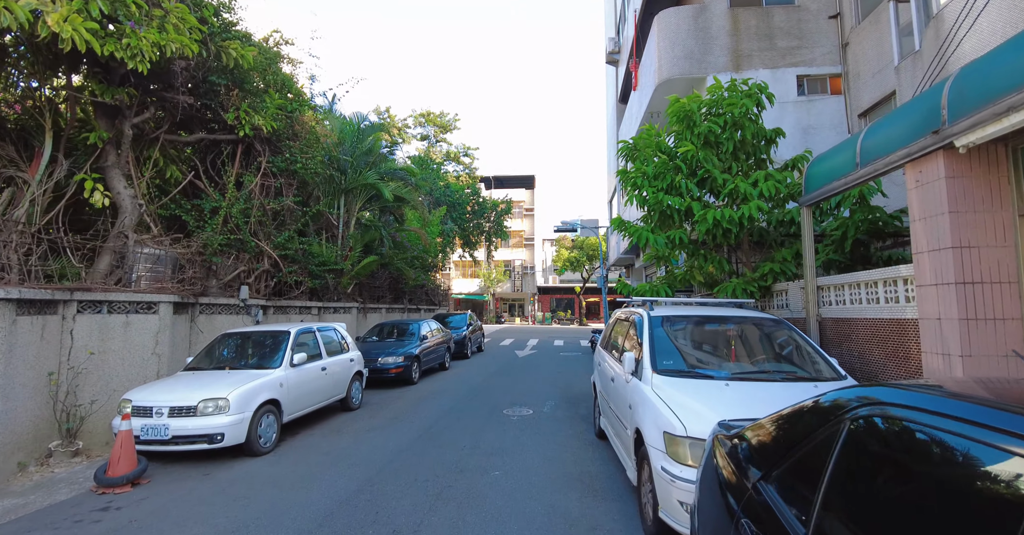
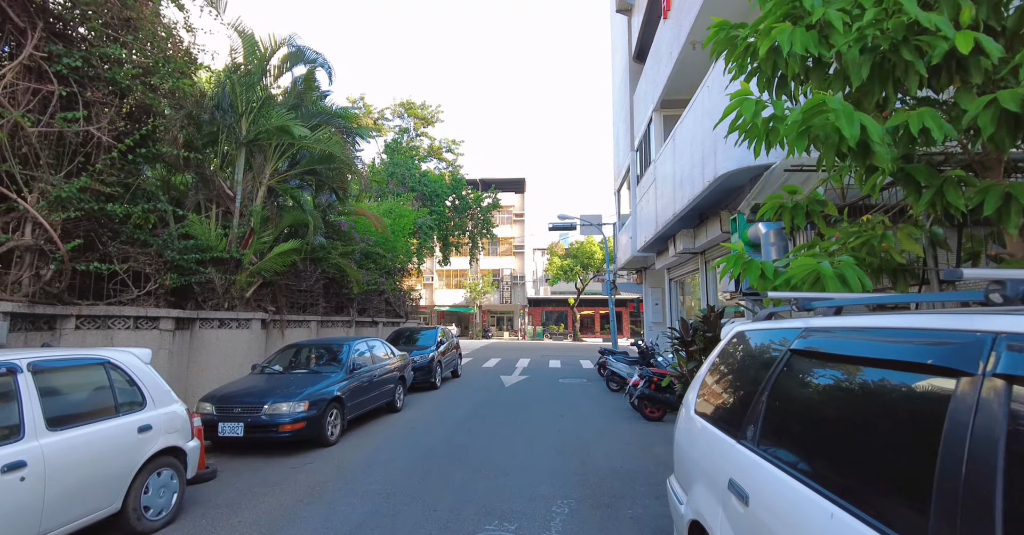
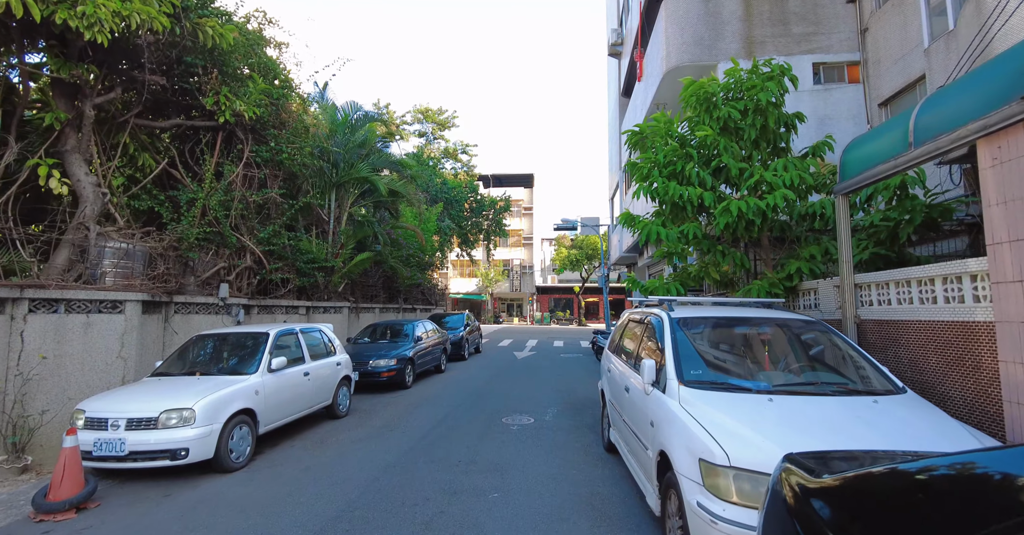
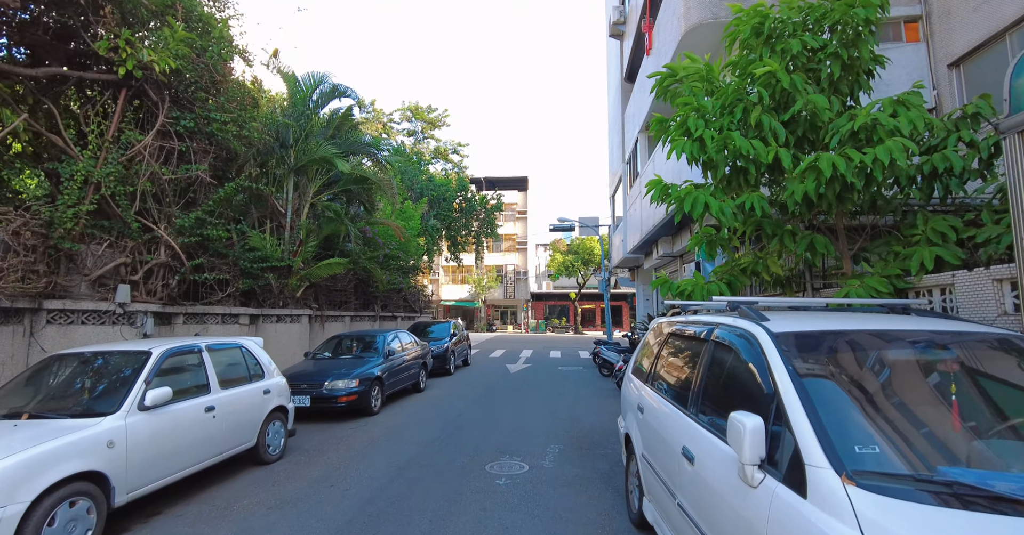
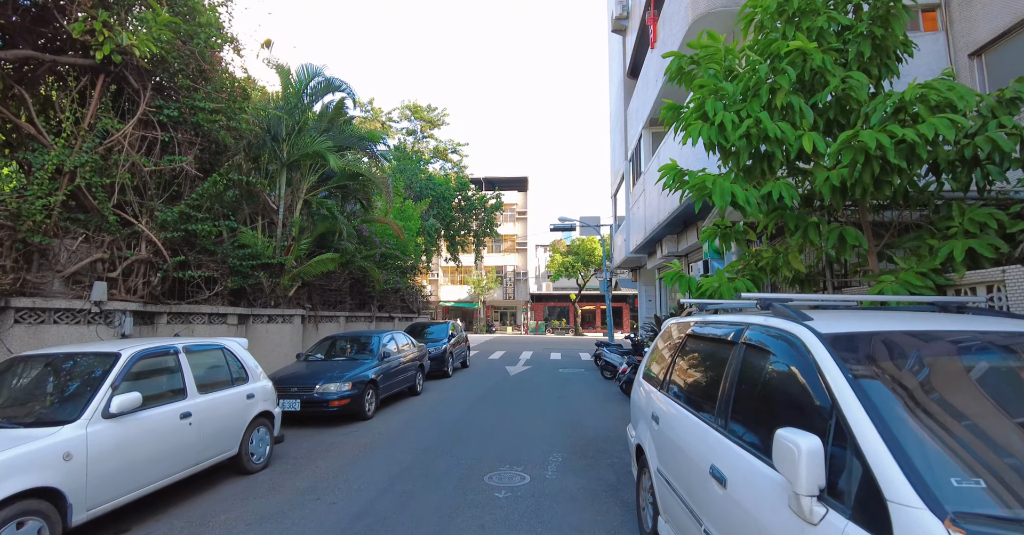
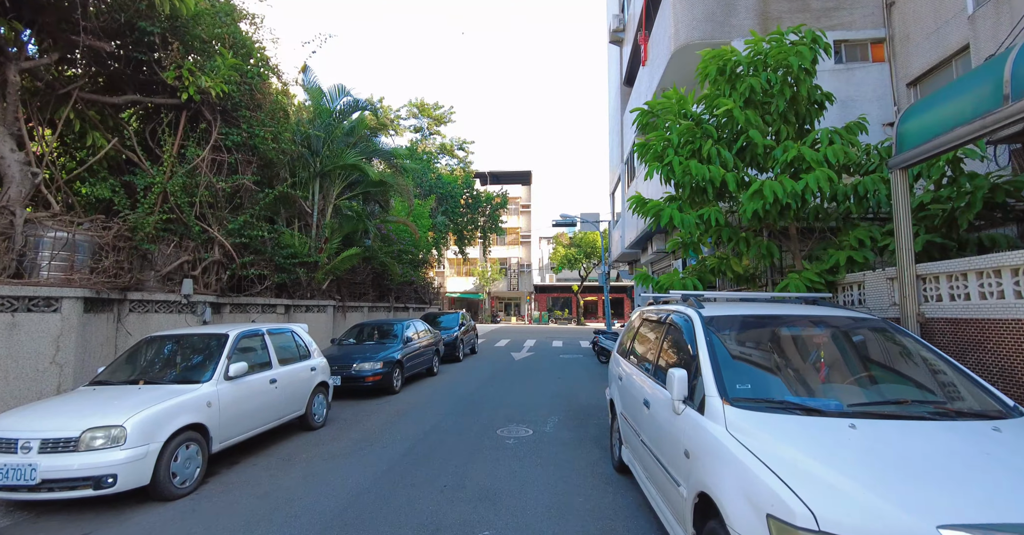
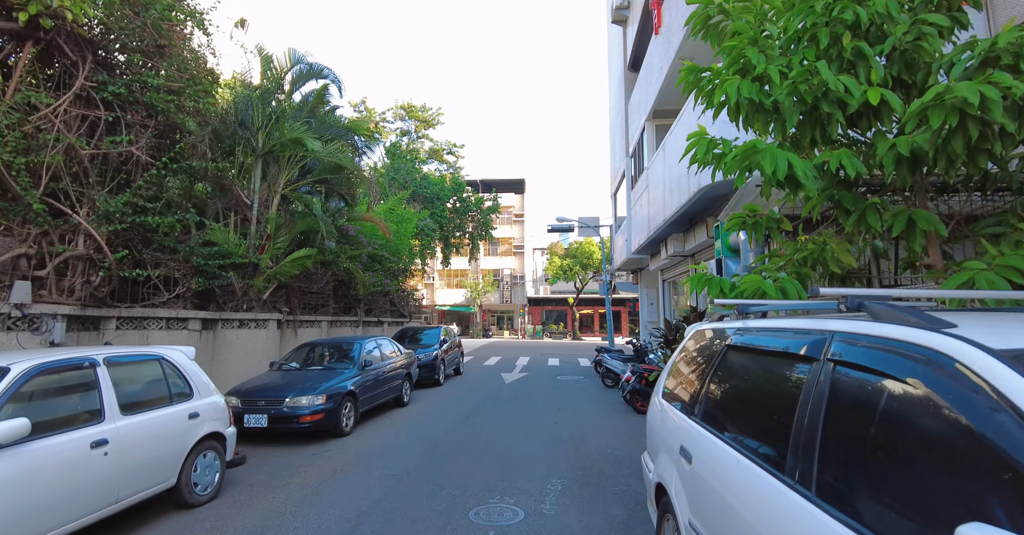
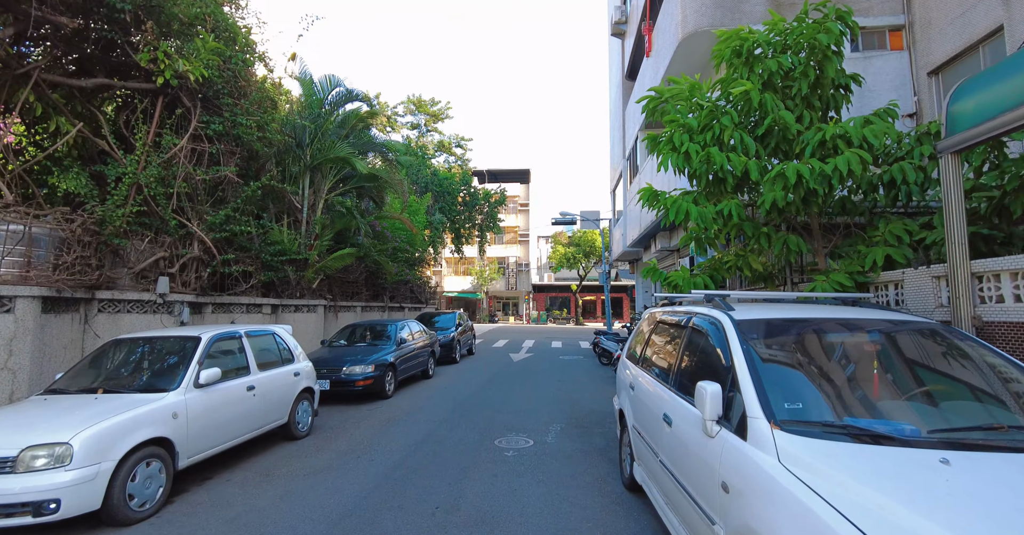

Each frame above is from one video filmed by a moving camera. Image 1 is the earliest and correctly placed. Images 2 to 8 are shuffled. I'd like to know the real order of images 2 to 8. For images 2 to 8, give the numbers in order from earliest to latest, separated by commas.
3, 6, 8, 4, 5, 7, 2
